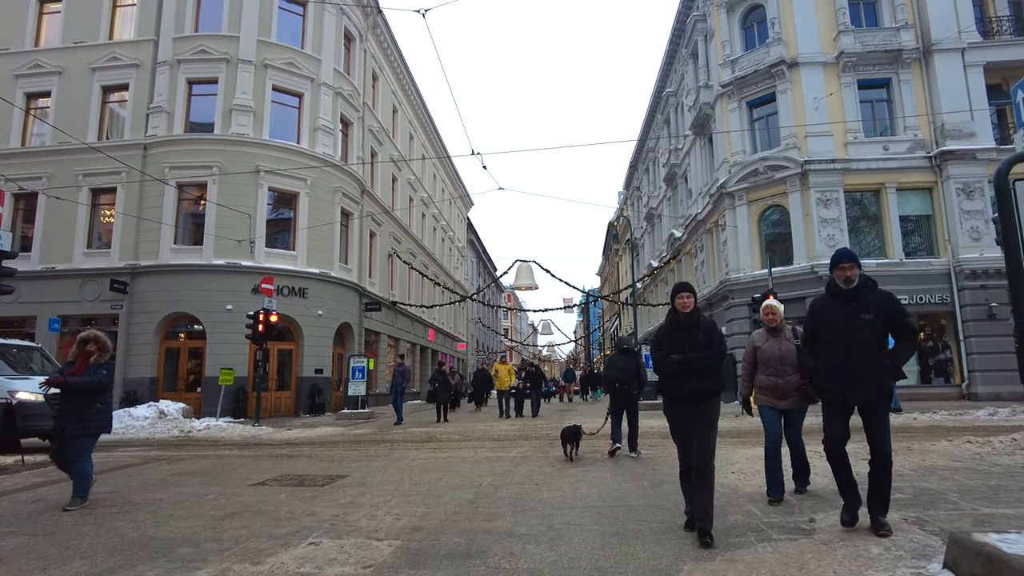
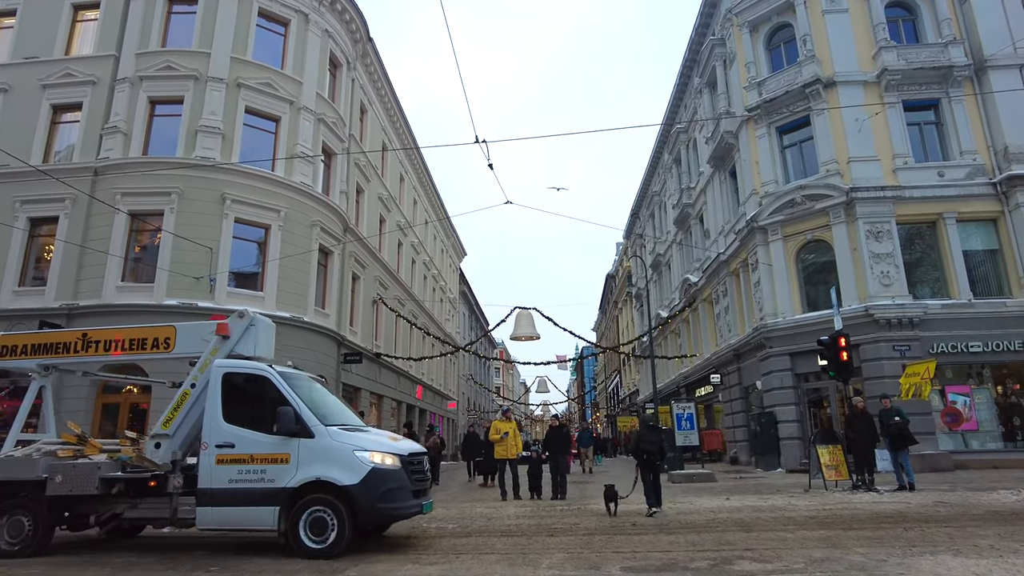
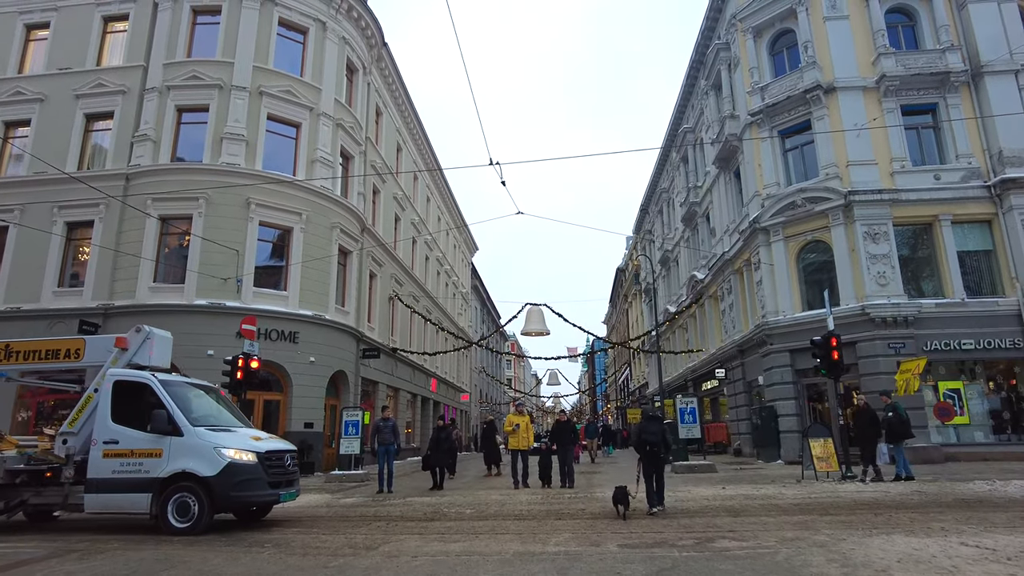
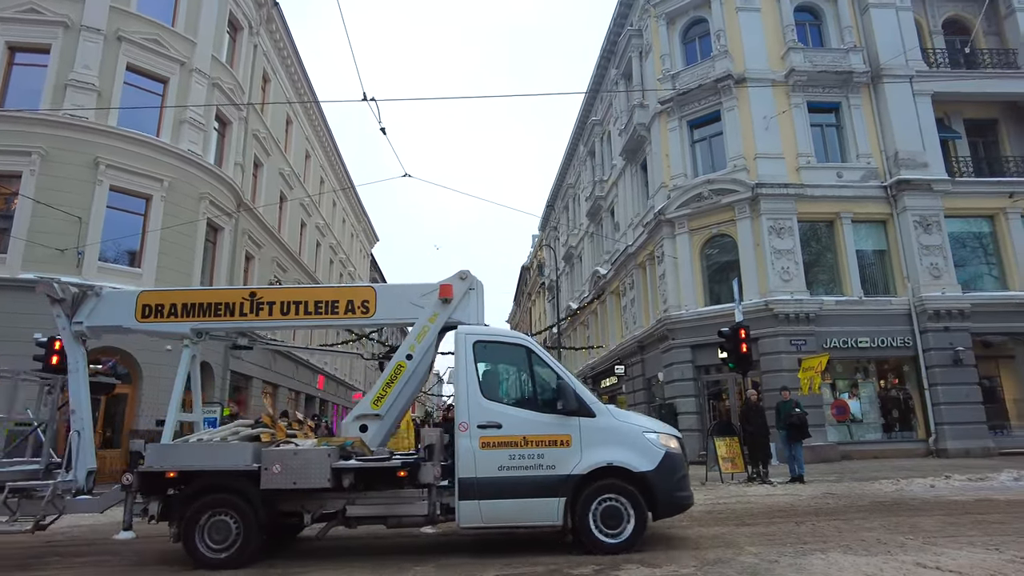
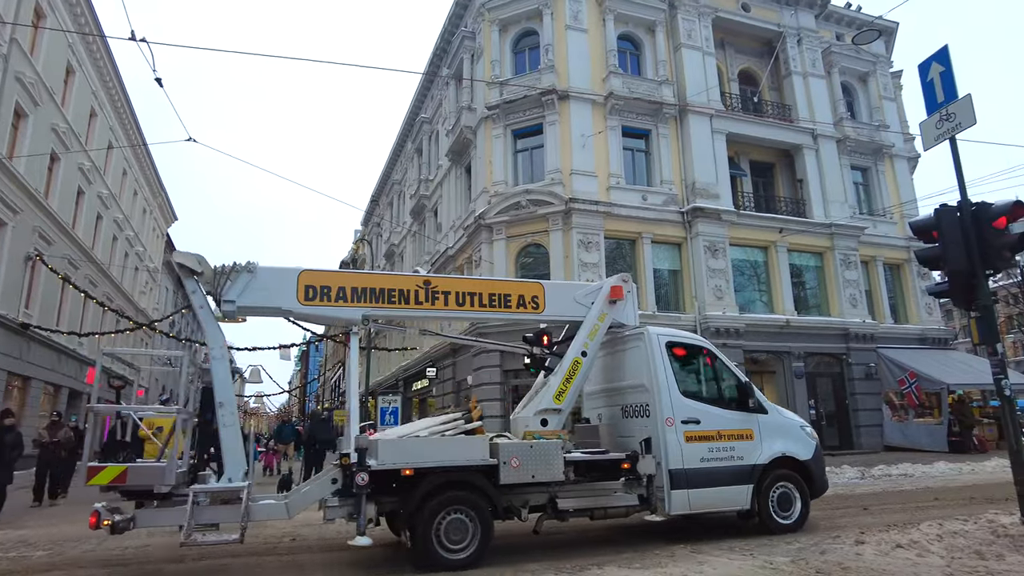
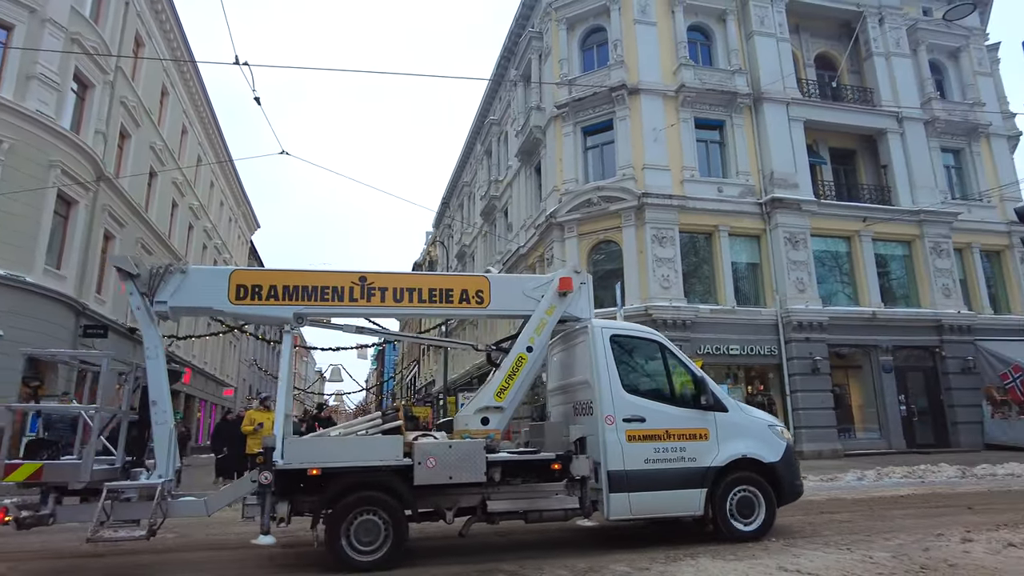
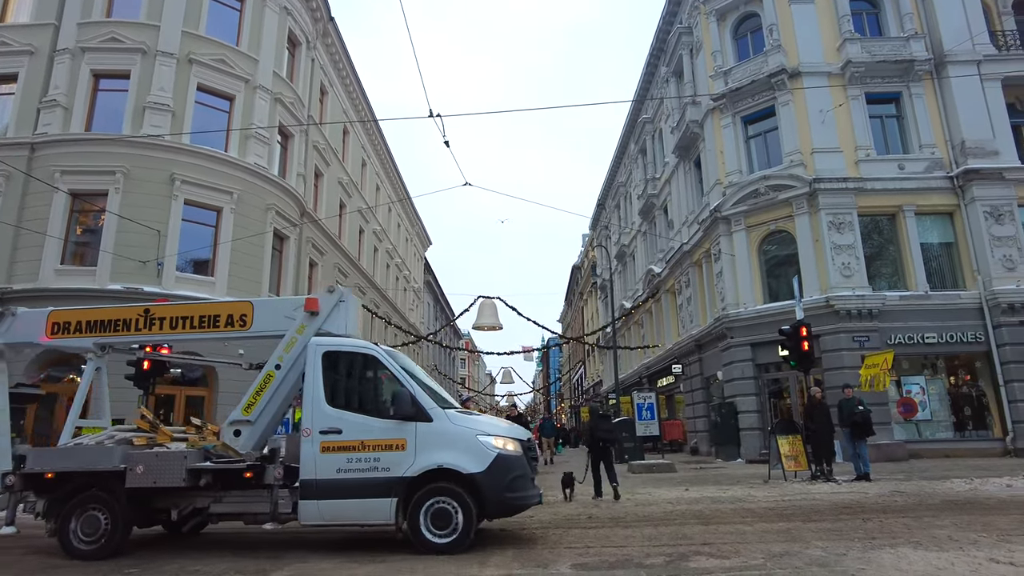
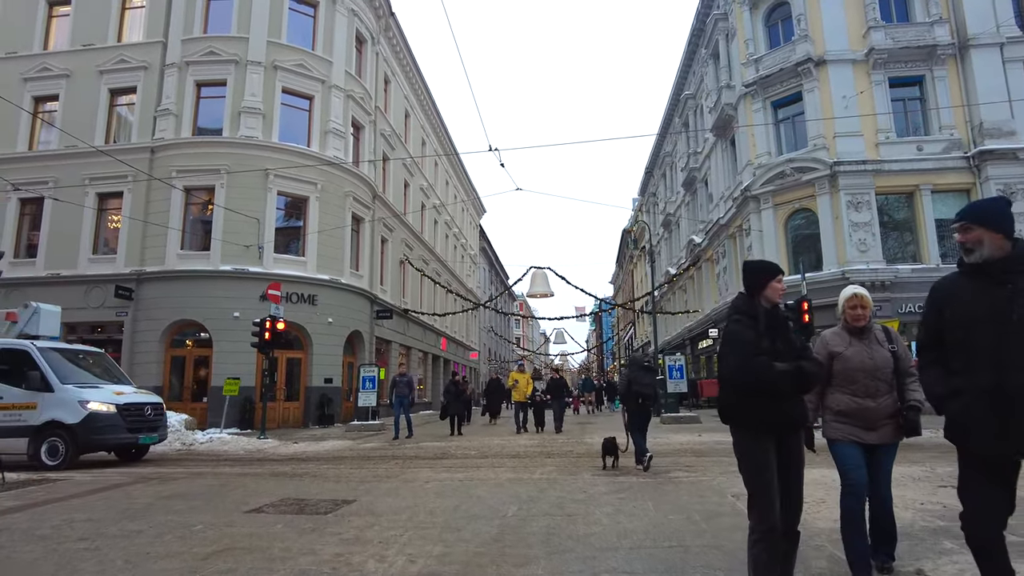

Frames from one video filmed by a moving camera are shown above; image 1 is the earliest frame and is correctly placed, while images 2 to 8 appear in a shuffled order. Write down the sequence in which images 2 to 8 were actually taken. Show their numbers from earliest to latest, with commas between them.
8, 3, 2, 7, 4, 6, 5
